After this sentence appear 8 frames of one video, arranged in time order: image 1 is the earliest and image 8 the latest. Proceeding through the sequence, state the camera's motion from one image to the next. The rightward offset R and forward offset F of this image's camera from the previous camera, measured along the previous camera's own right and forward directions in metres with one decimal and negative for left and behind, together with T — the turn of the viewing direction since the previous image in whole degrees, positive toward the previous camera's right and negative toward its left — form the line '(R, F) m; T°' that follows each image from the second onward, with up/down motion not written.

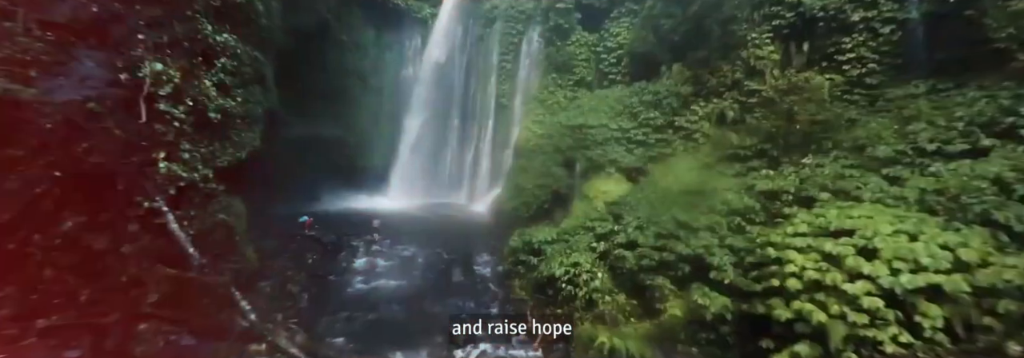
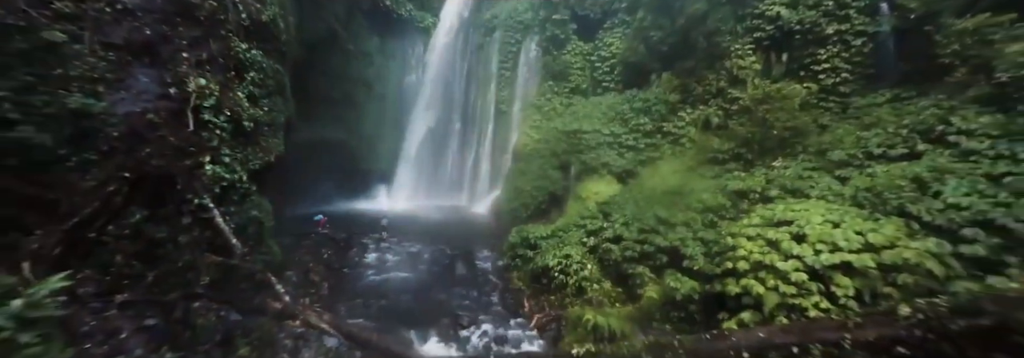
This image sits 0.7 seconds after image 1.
(0.0, -0.5) m; 0°
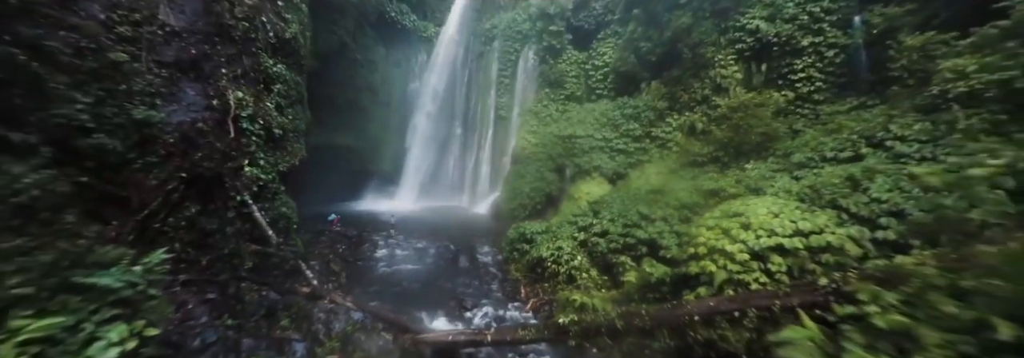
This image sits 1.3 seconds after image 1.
(0.0, -0.5) m; 0°
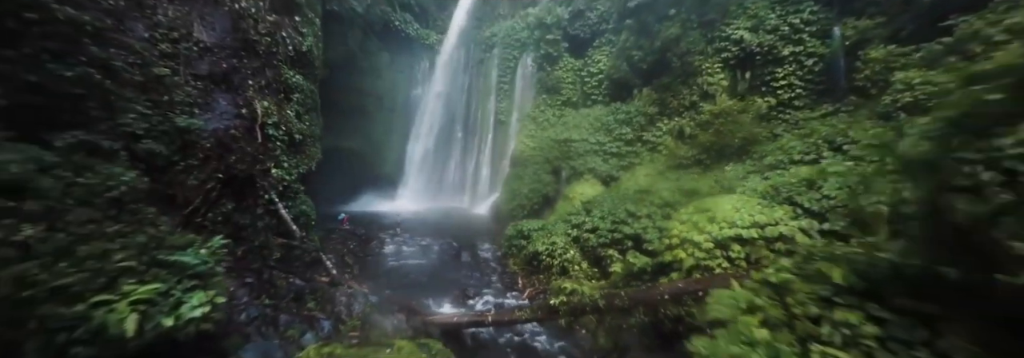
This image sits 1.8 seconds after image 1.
(0.0, -0.5) m; 0°
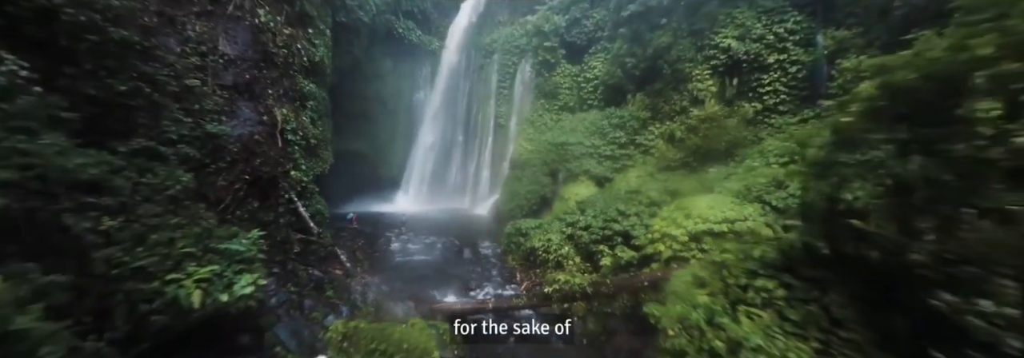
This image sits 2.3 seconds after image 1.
(0.0, -0.4) m; 0°
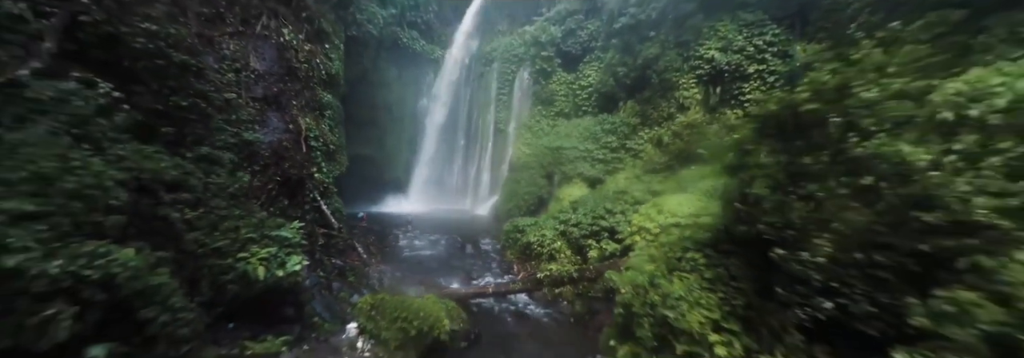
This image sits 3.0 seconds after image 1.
(0.0, -0.6) m; 0°
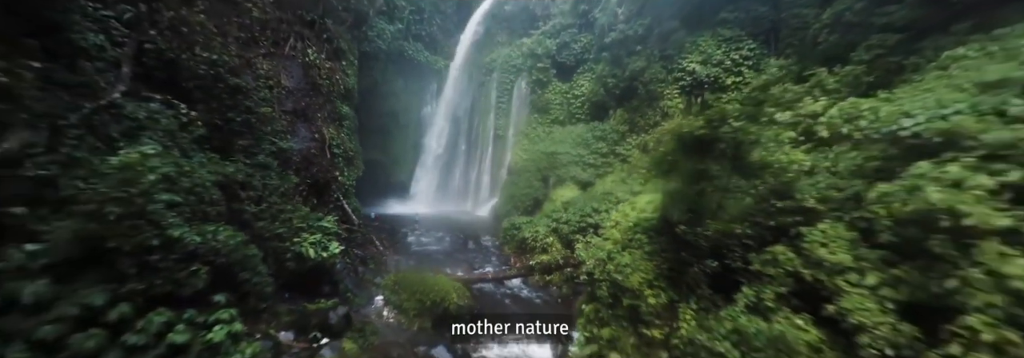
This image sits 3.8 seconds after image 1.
(+0.1, -0.9) m; 0°
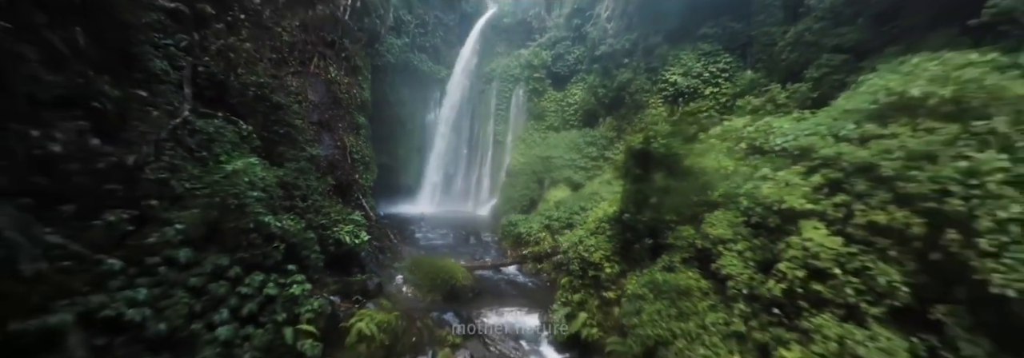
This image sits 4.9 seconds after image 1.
(+0.1, -1.0) m; 0°
